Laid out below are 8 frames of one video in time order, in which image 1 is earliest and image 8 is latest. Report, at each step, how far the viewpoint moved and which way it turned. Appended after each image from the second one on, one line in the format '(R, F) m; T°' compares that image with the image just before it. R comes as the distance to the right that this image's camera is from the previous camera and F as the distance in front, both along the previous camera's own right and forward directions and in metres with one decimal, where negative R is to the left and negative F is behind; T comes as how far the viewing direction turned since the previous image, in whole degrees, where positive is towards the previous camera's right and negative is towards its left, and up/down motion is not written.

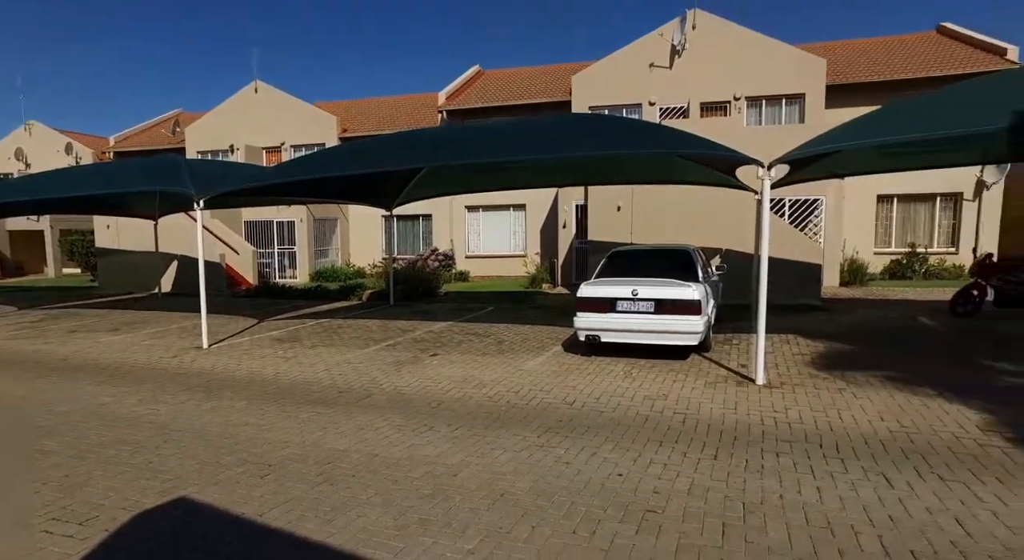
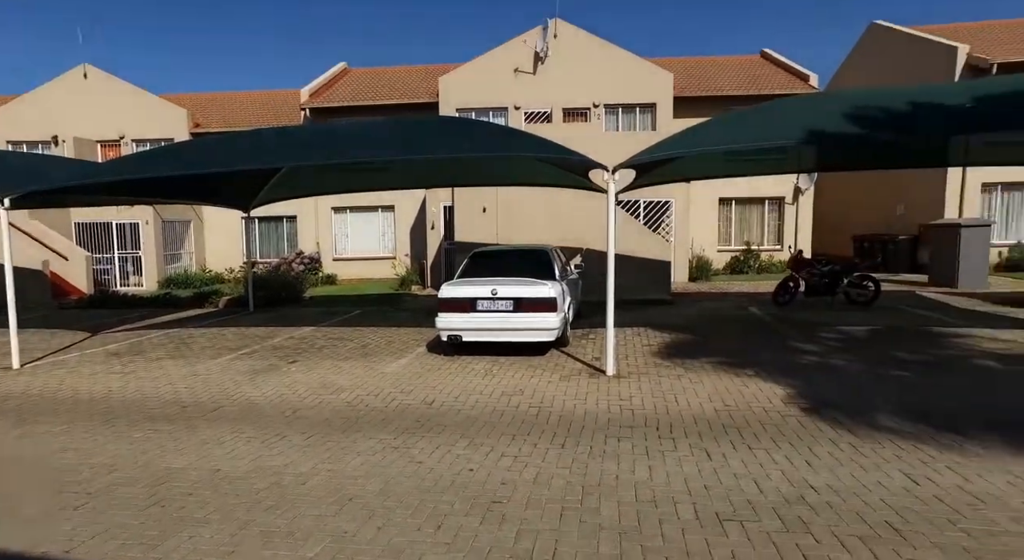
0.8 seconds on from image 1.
(+0.1, -0.1) m; +11°
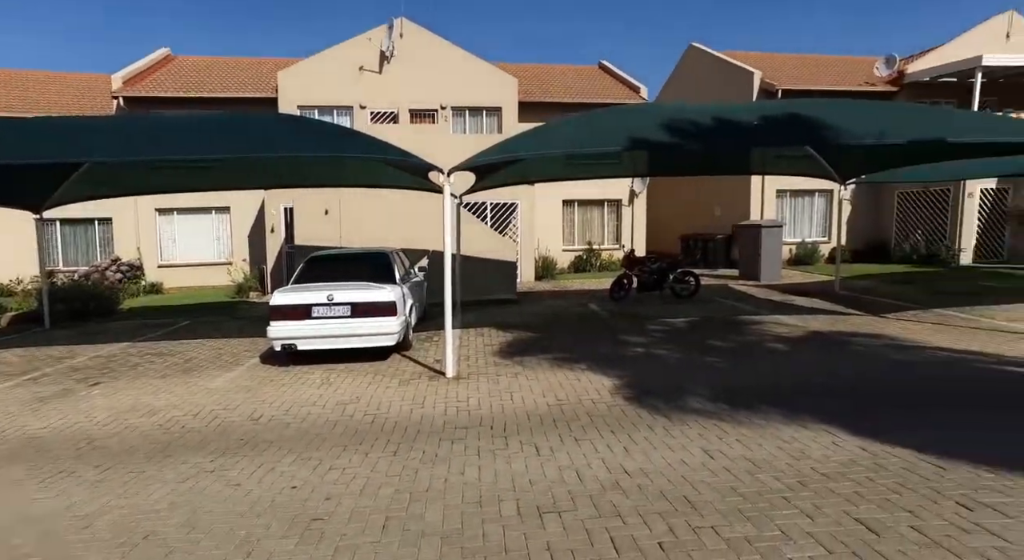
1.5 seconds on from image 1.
(+0.2, 0.0) m; +13°
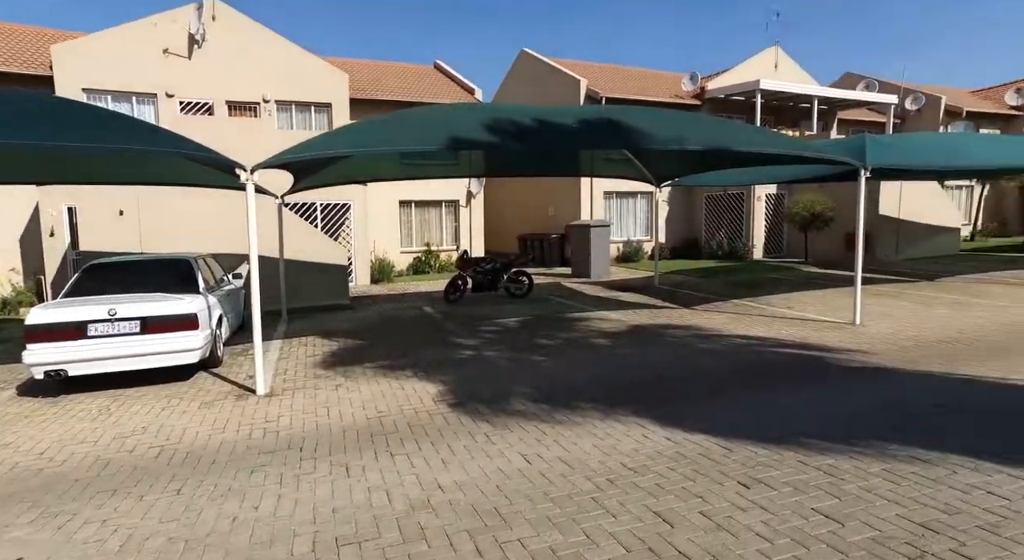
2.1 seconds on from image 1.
(+0.2, +0.1) m; +14°
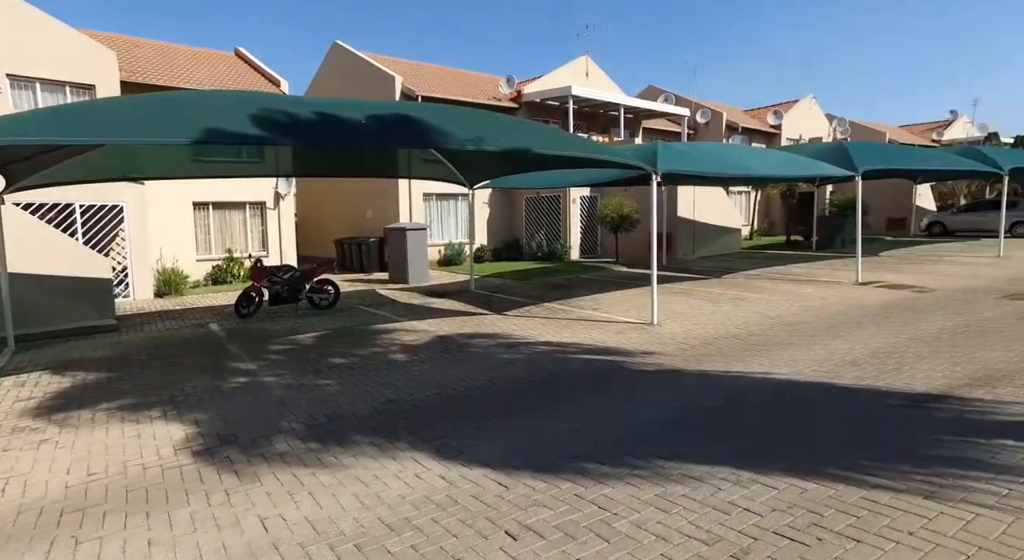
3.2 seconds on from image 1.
(+0.5, +0.5) m; +15°
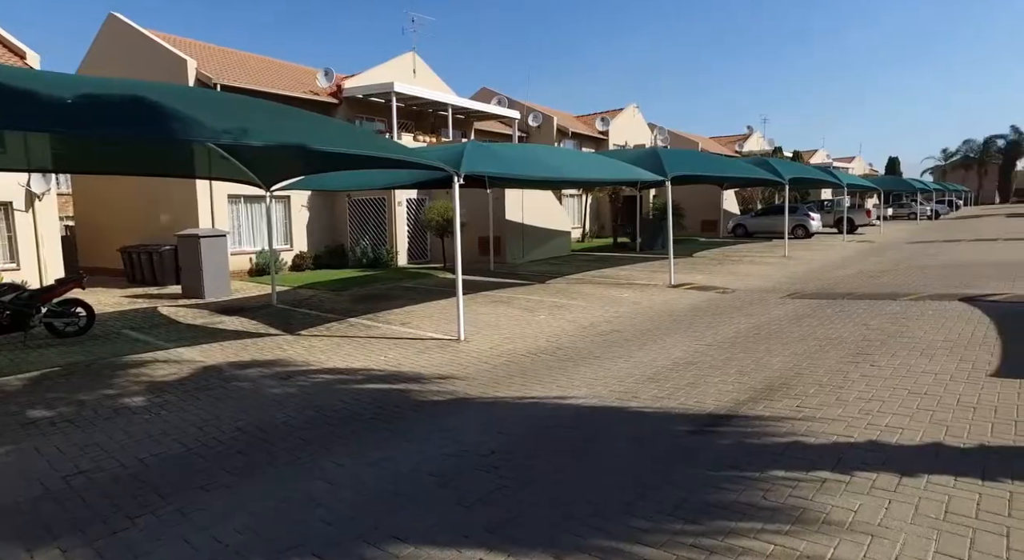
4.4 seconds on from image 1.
(+0.8, +0.8) m; +13°
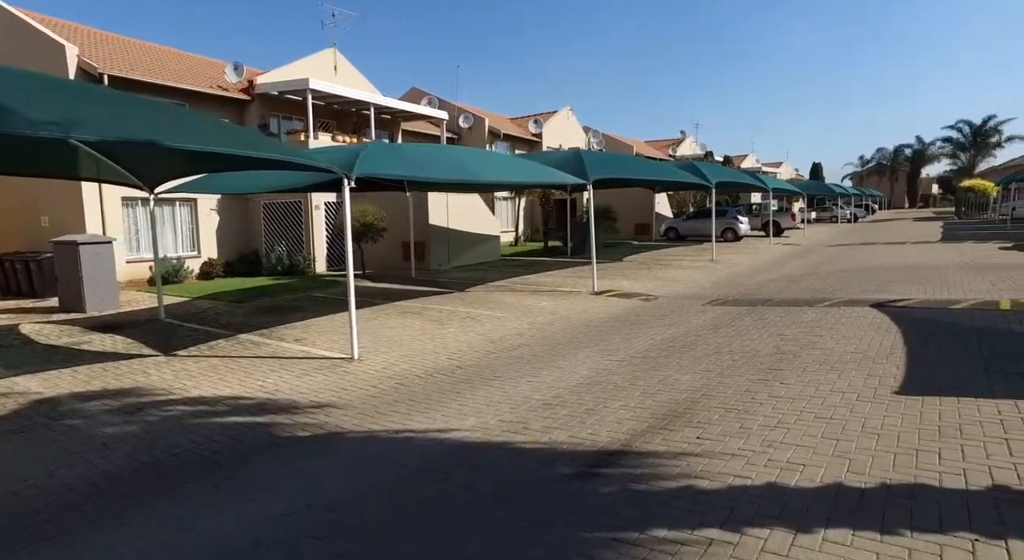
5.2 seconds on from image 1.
(+0.6, +0.7) m; +5°
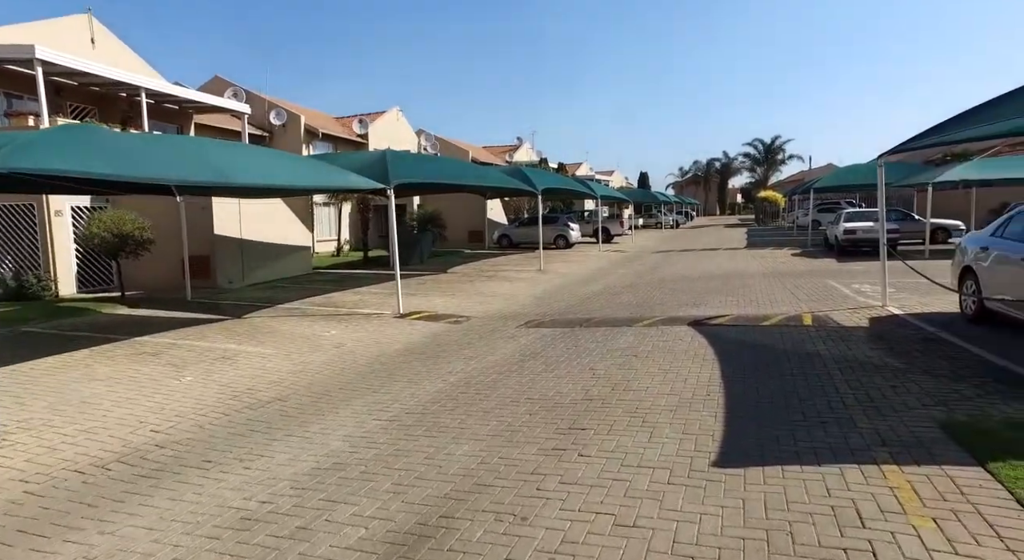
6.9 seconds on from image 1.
(+1.2, +1.9) m; +14°
